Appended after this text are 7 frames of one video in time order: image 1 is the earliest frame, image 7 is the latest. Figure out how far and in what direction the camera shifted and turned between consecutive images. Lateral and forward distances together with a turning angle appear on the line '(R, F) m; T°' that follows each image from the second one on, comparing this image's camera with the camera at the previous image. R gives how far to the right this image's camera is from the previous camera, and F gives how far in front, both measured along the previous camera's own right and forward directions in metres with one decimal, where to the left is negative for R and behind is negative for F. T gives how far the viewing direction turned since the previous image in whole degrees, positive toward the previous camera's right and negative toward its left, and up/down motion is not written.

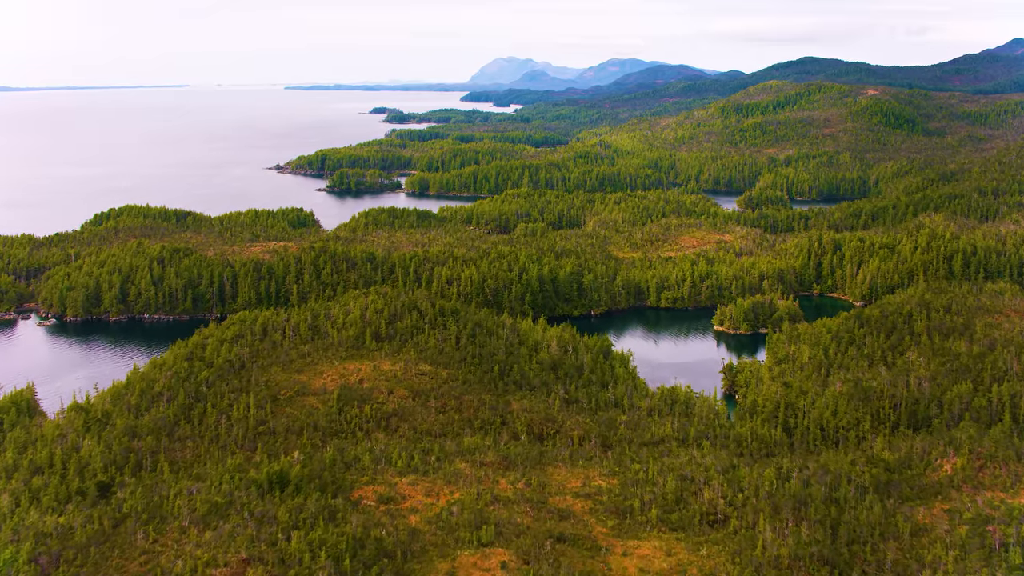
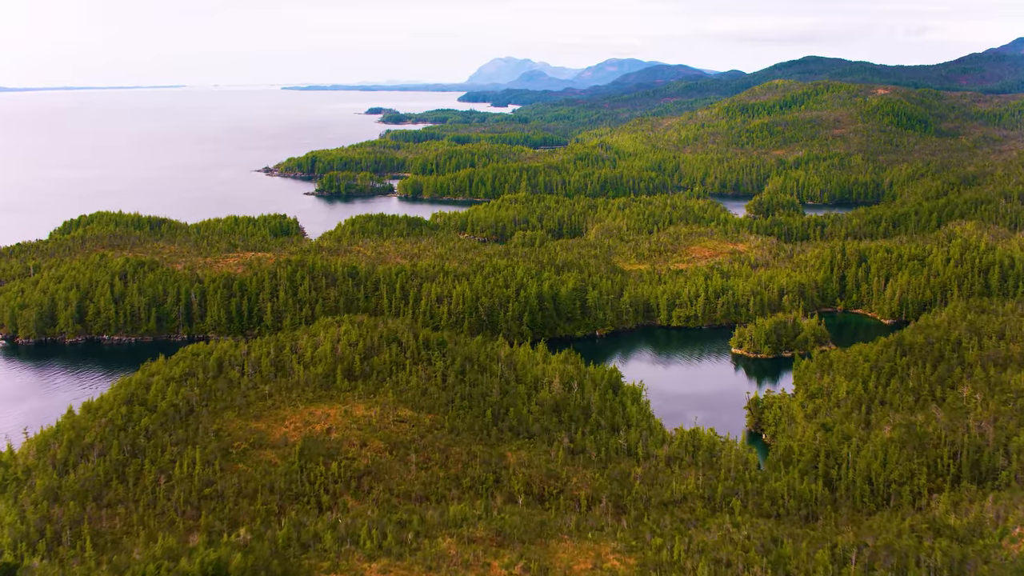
(+0.2, +7.8) m; 0°
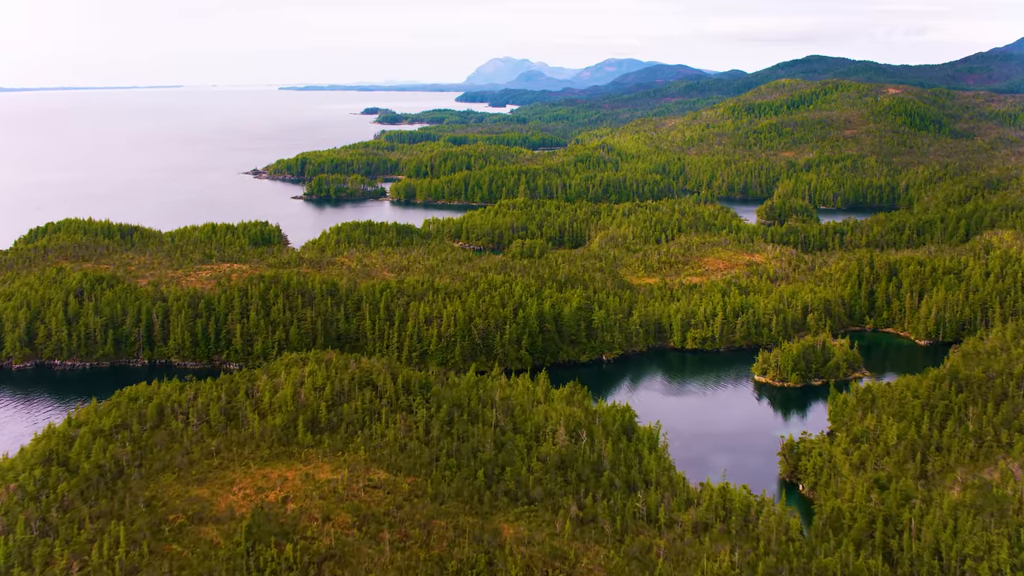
(+0.1, +7.8) m; 0°
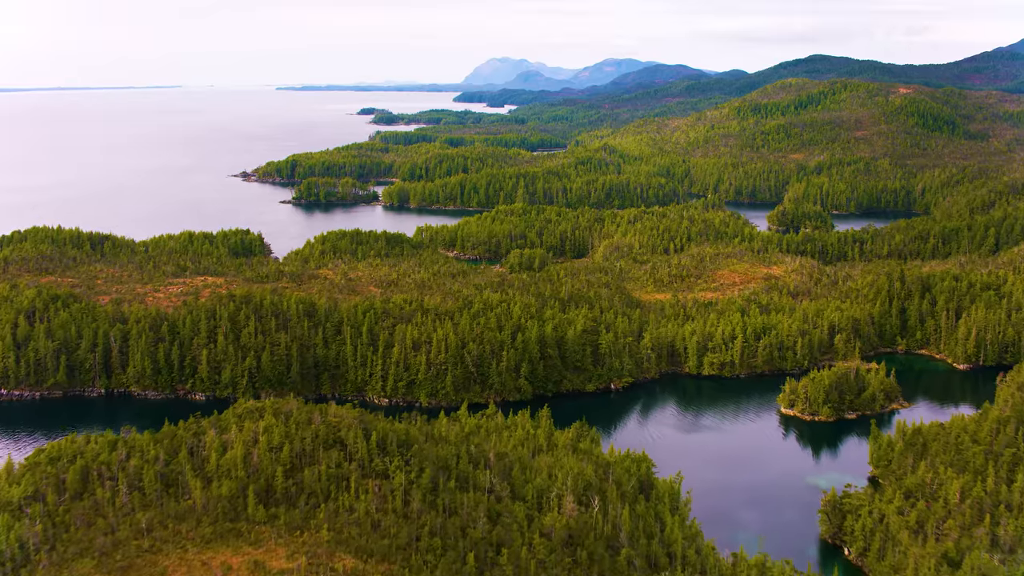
(0.0, +7.0) m; 0°
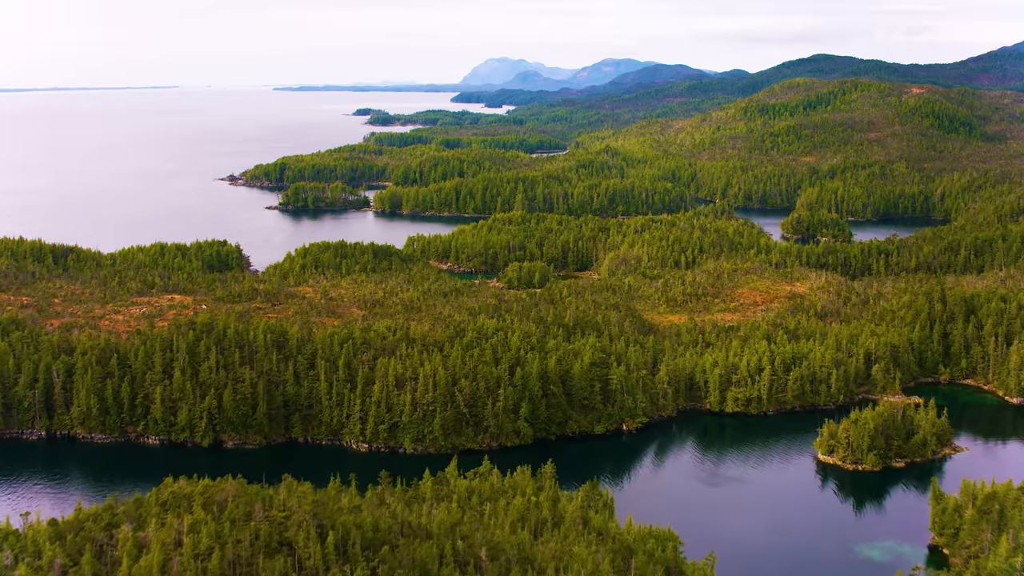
(0.0, +7.6) m; 0°
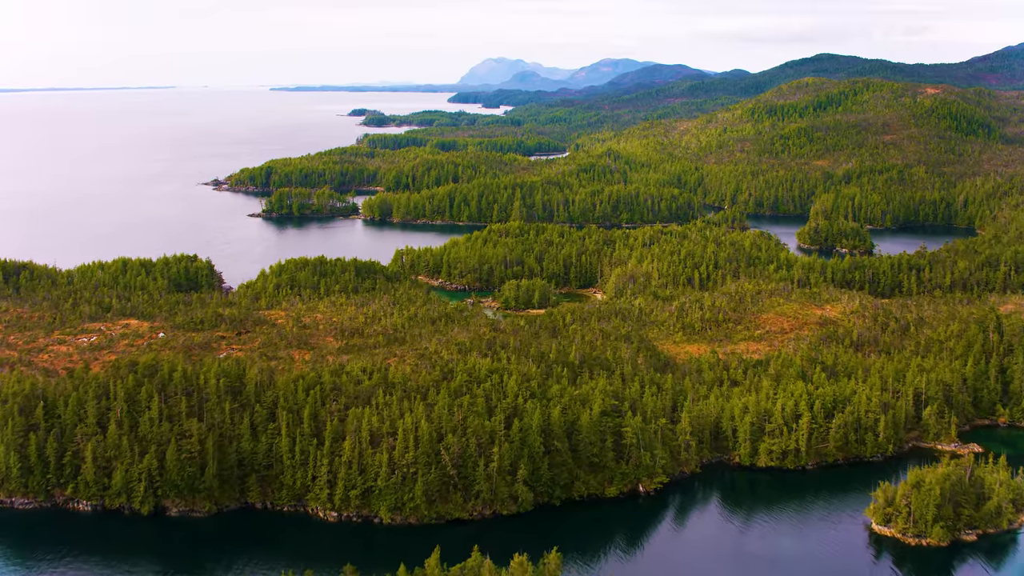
(+0.1, +8.3) m; 0°
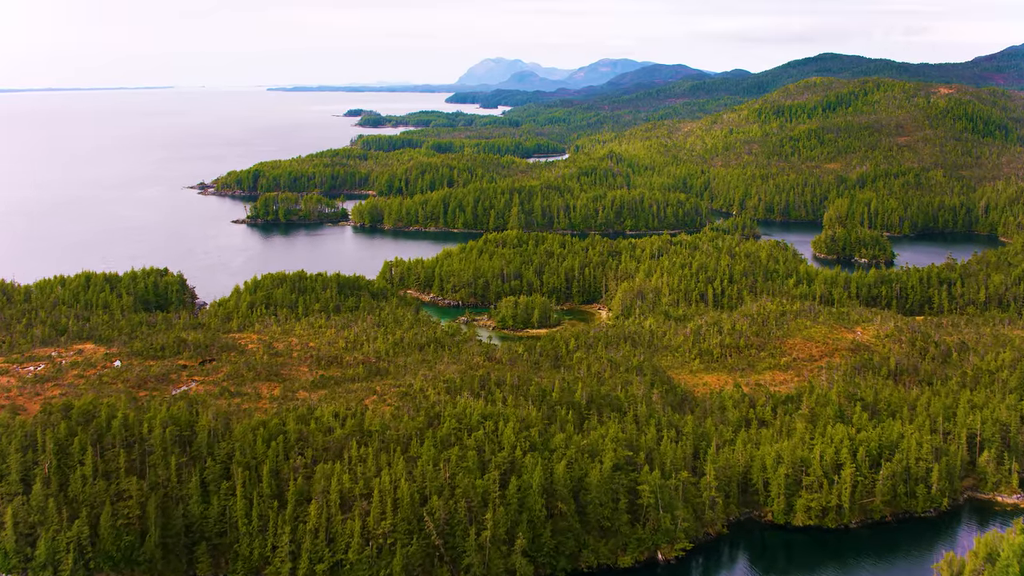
(+0.1, +6.9) m; 0°
